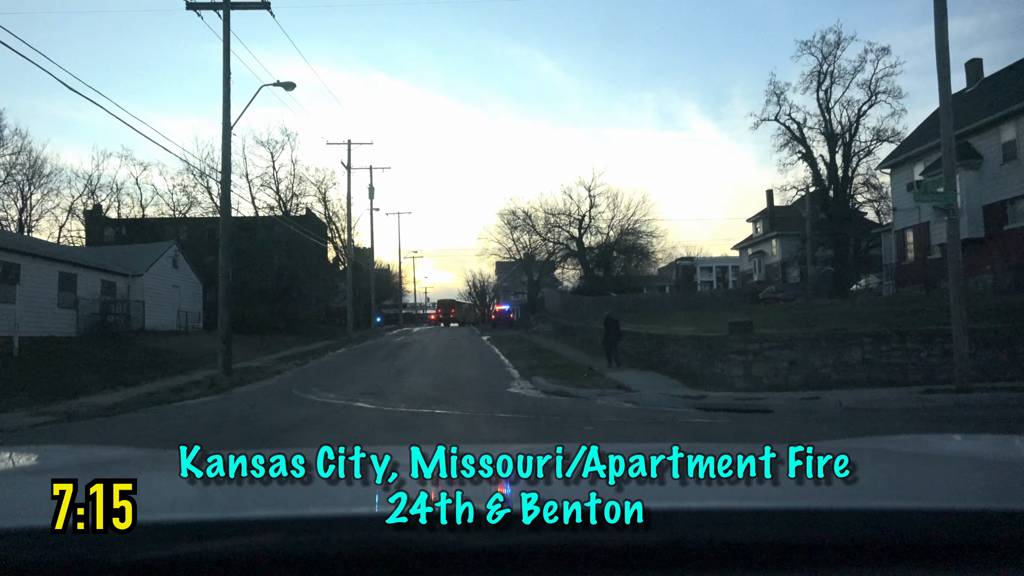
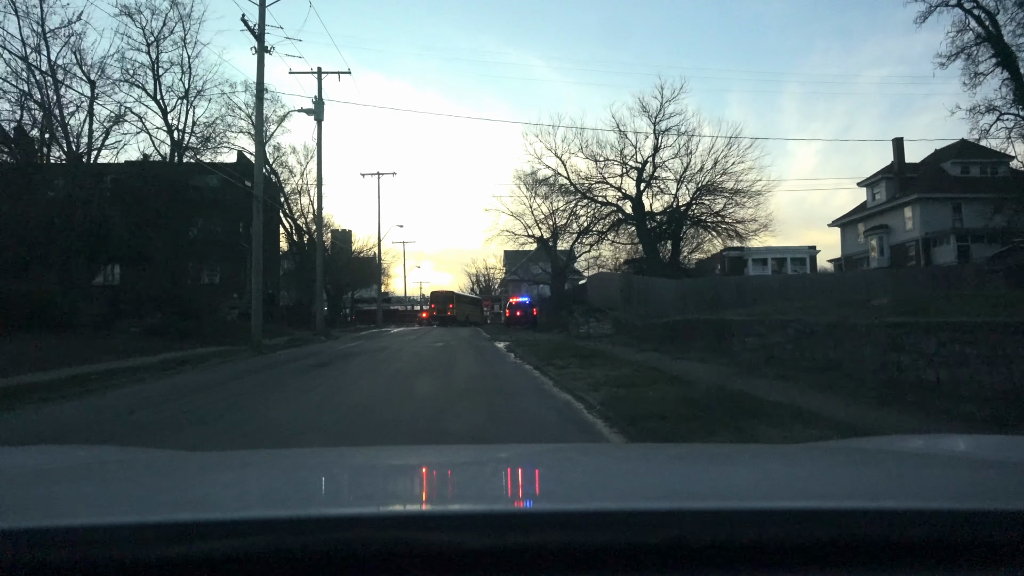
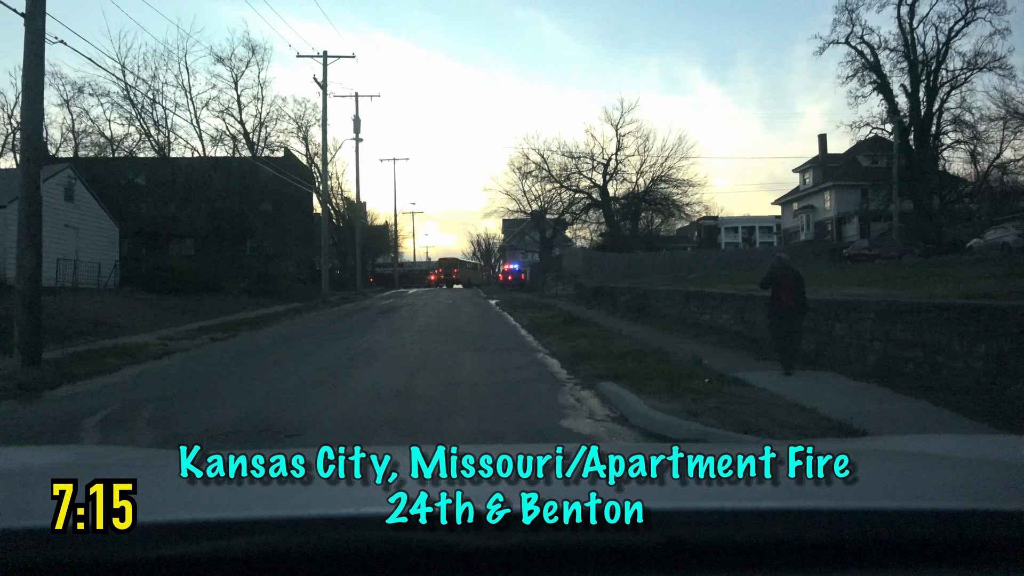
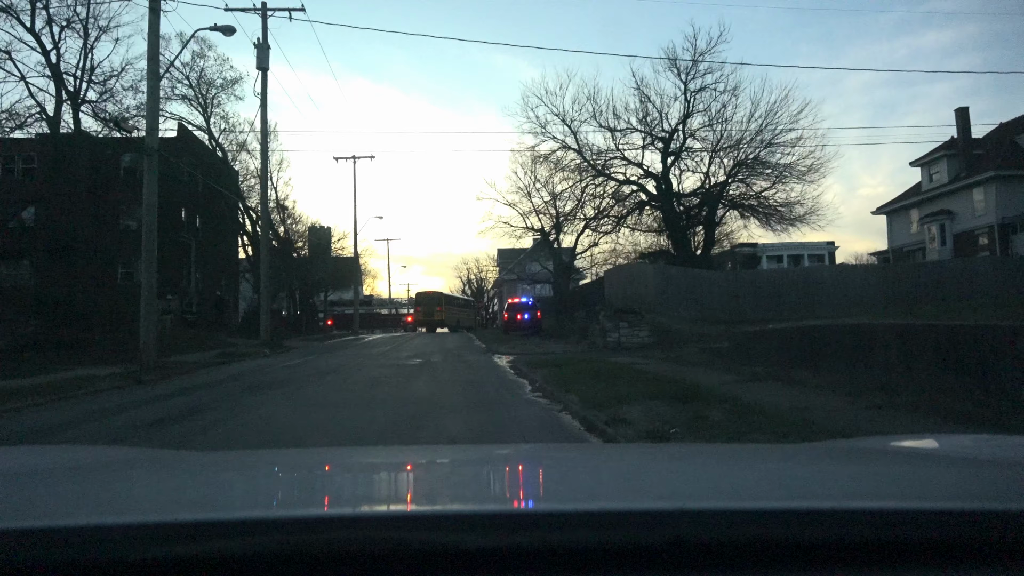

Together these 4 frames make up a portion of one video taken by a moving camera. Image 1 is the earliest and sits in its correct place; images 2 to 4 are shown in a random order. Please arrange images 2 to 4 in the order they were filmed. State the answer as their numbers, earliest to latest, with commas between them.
3, 2, 4
